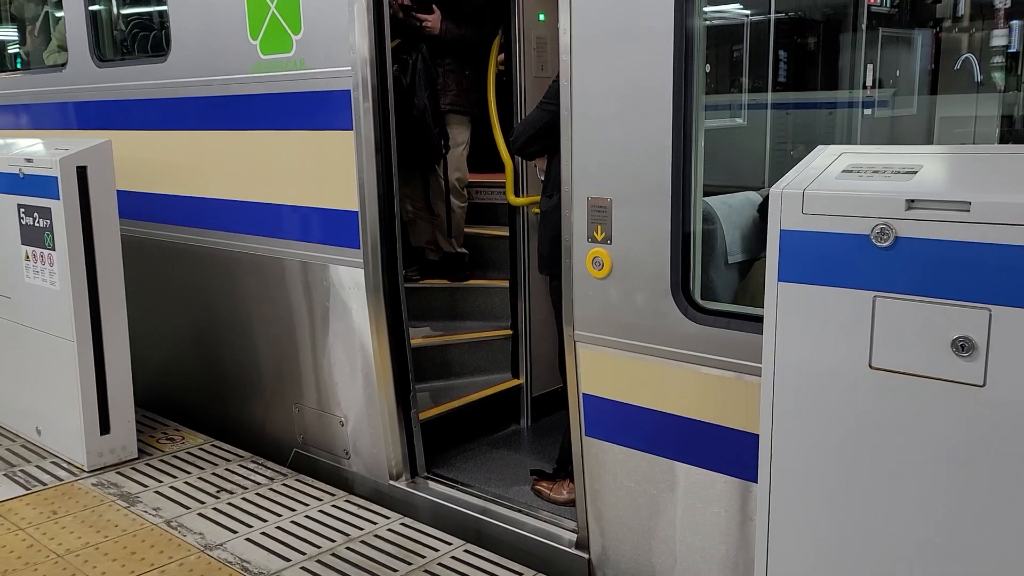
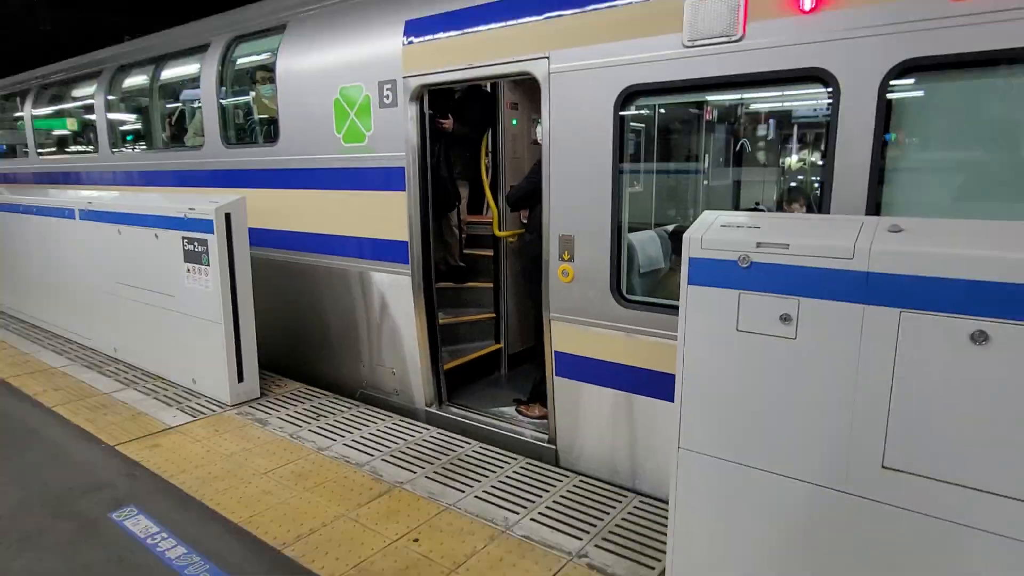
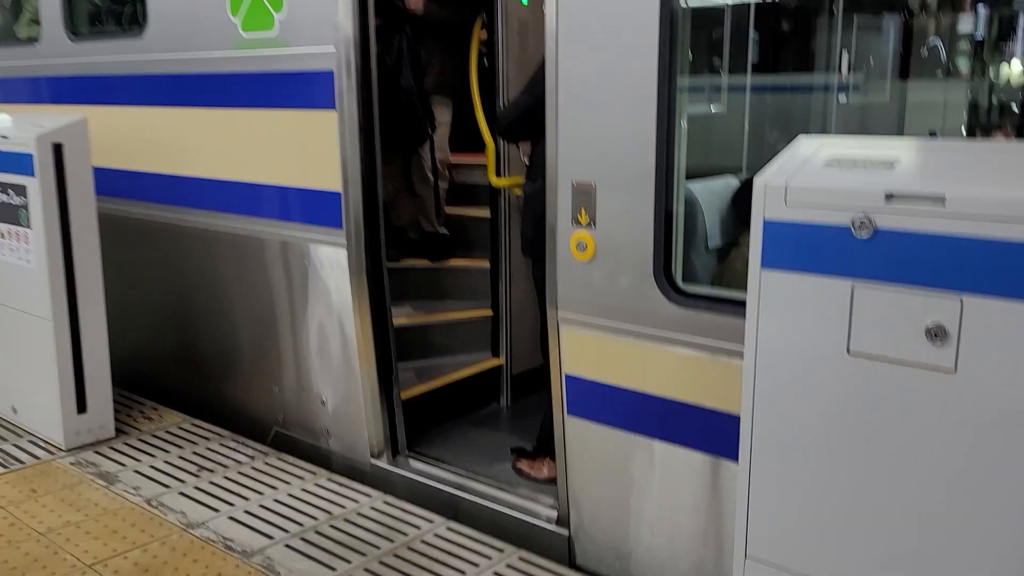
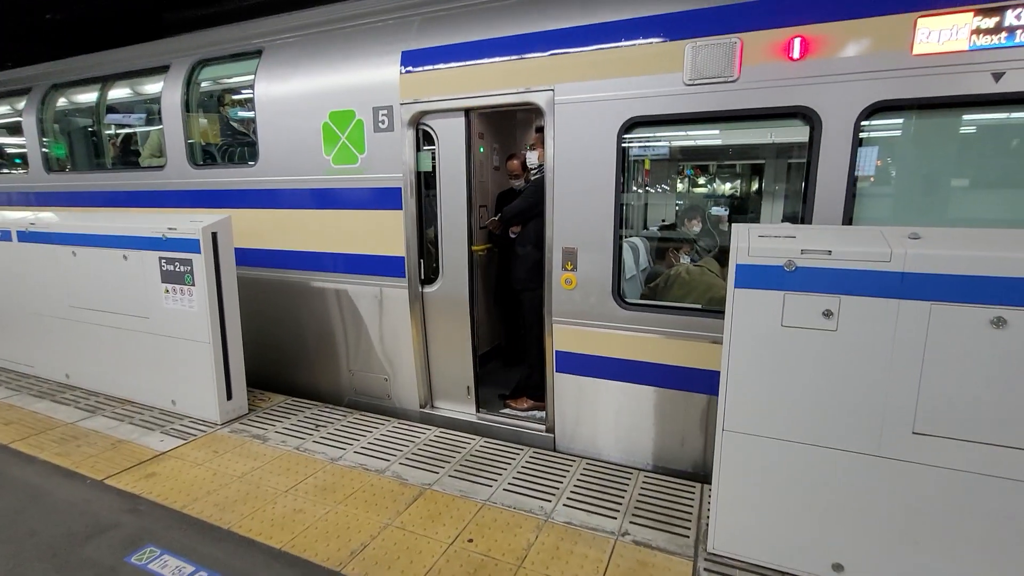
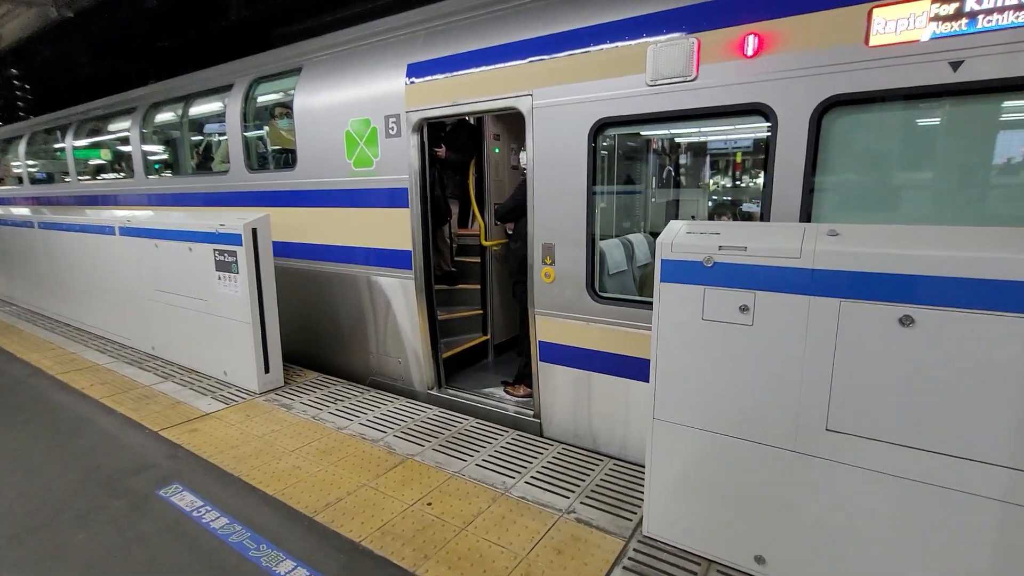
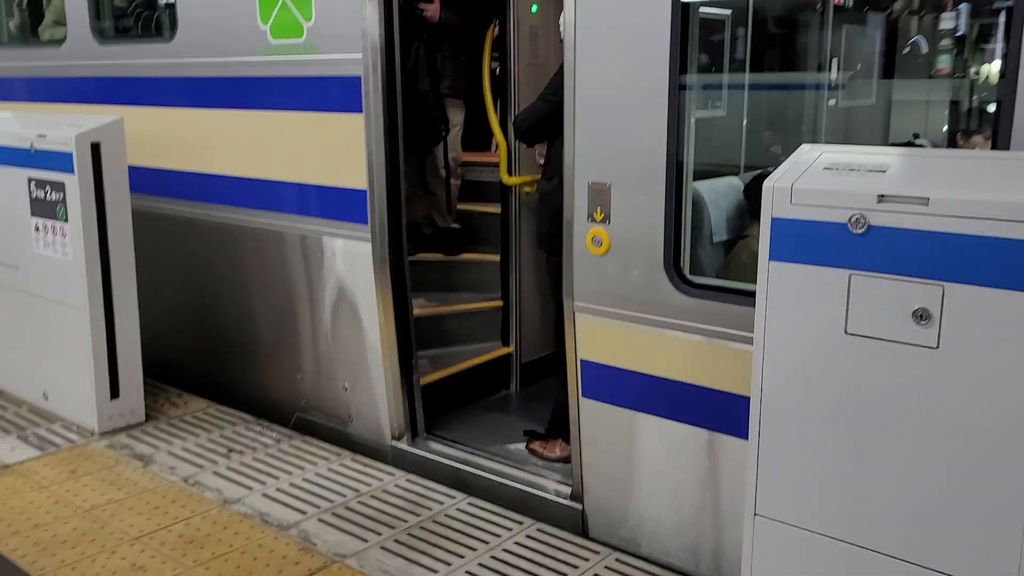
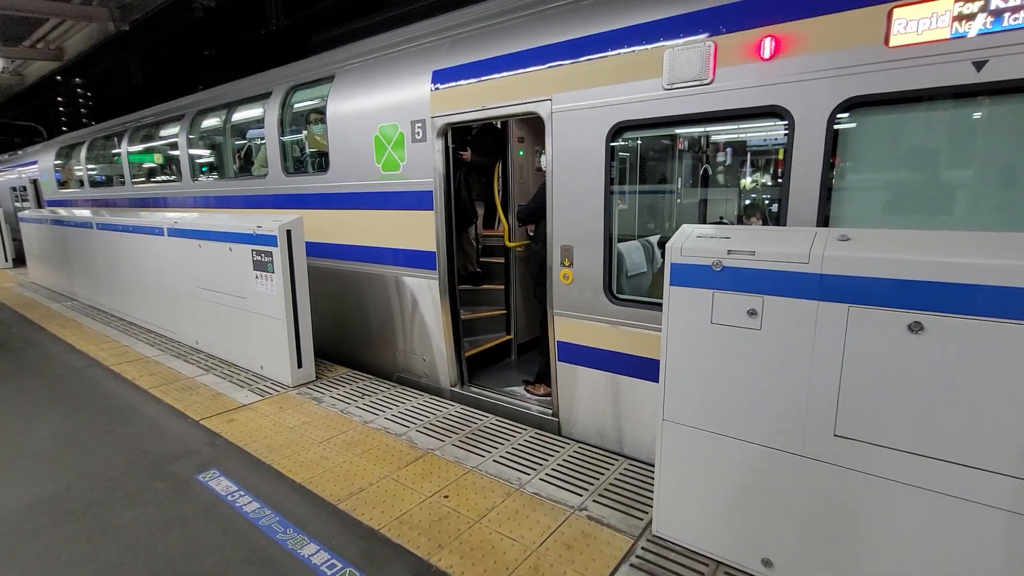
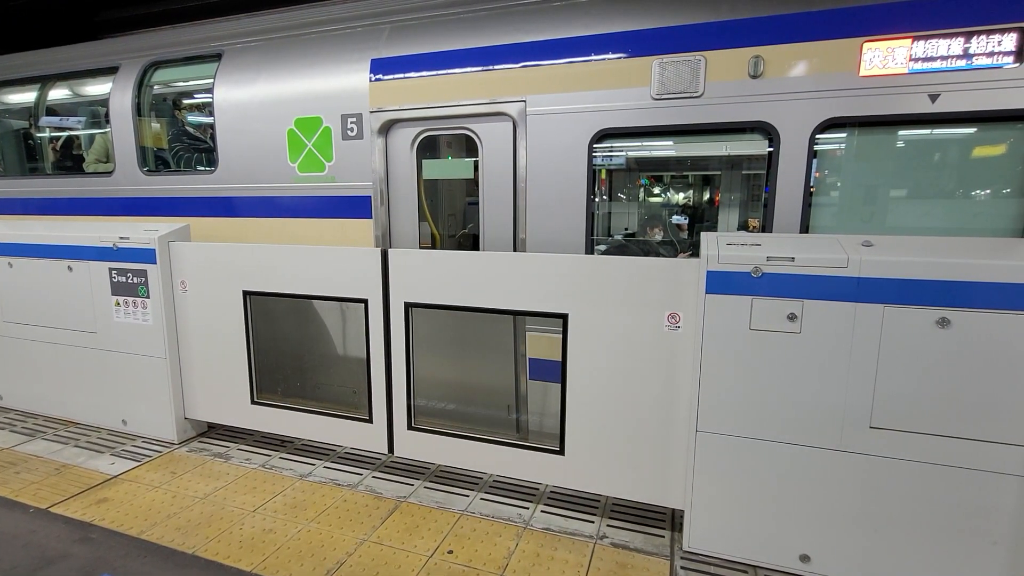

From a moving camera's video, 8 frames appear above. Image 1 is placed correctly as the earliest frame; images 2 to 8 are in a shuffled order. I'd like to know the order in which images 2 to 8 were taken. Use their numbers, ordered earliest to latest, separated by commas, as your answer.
3, 6, 2, 7, 5, 4, 8
